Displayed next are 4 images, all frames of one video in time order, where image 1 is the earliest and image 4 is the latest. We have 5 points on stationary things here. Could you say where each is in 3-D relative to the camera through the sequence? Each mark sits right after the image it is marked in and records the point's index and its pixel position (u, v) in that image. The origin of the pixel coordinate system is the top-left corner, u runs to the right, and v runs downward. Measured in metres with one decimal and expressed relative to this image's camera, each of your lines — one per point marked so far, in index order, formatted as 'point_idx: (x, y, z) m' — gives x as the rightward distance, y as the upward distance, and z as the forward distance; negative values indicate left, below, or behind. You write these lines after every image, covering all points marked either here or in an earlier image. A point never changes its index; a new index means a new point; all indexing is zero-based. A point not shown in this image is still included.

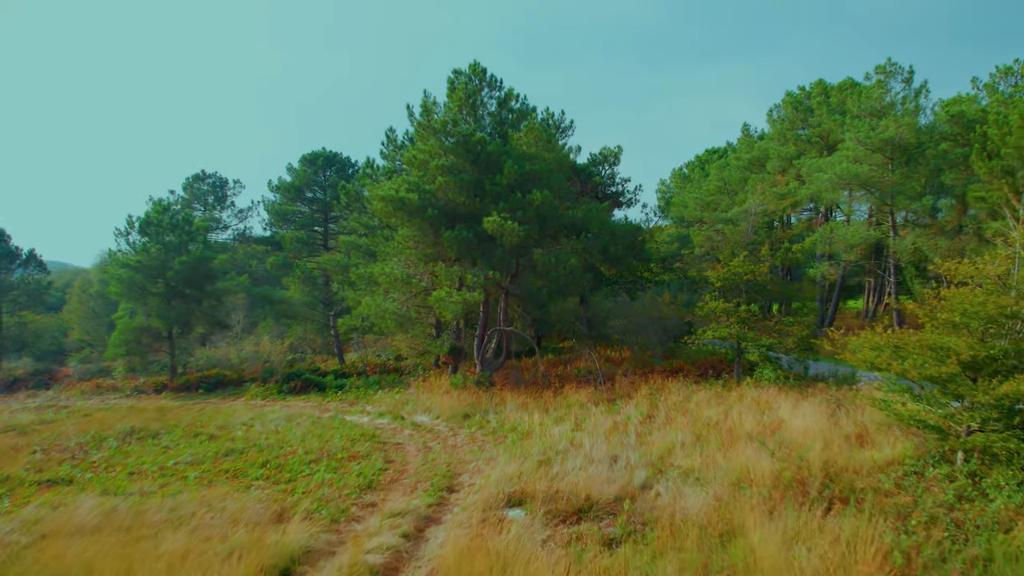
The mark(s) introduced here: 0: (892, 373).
0: (+2.5, -0.6, +5.8) m
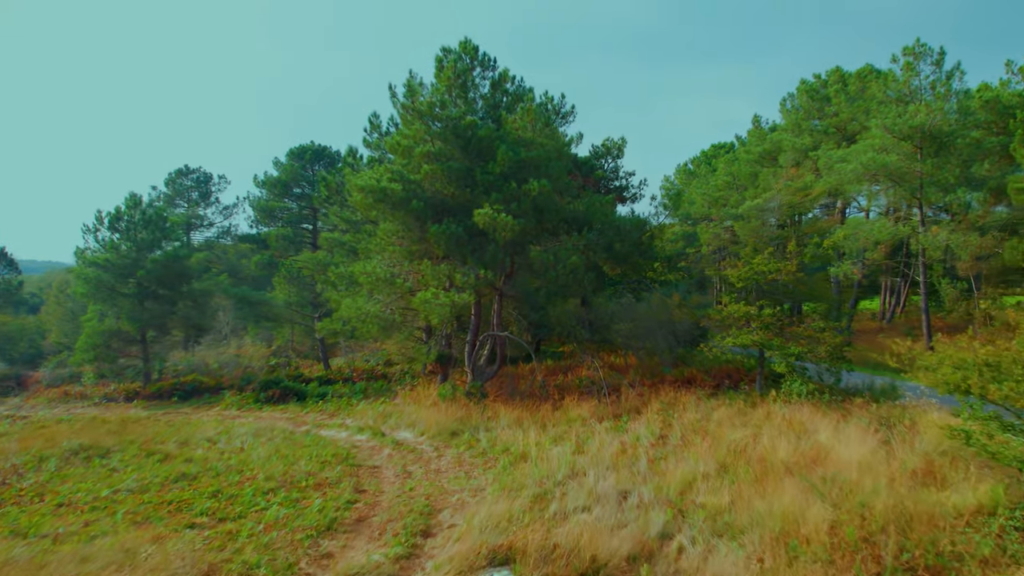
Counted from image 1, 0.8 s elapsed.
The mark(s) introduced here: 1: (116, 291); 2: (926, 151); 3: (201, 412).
0: (+2.4, -0.6, +4.6) m
1: (-7.2, 0.0, +16.1) m
2: (+6.3, +2.1, +13.6) m
3: (-4.9, -2.0, +14.1) m
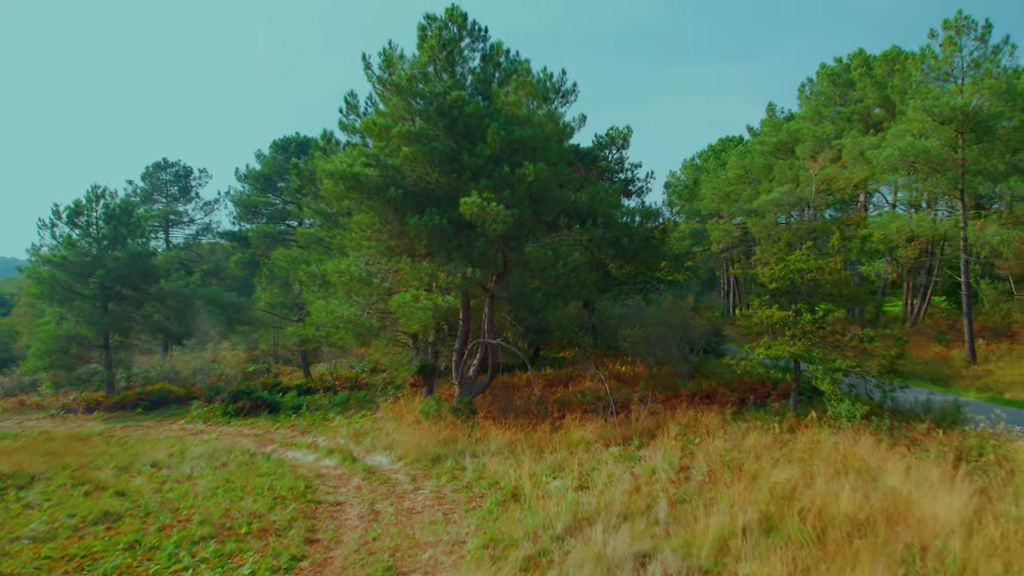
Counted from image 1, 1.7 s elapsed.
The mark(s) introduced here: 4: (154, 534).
0: (+2.3, -0.6, +3.2) m
1: (-7.2, -0.1, +14.7) m
2: (+6.3, +2.1, +12.2) m
3: (-5.0, -2.0, +12.7) m
4: (-2.5, -1.7, +6.2) m
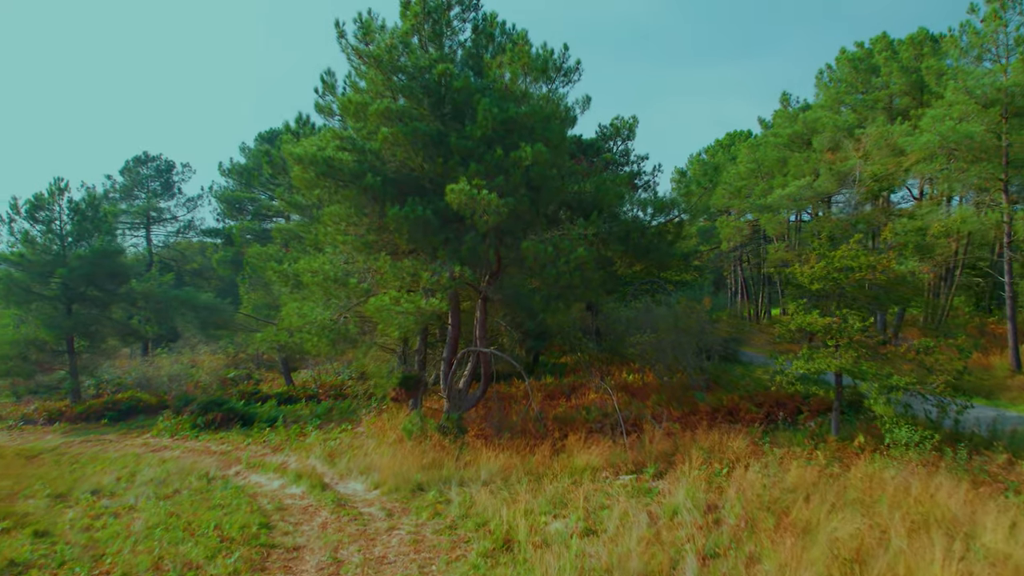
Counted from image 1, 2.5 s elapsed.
0: (+2.3, -0.6, +2.0) m
1: (-7.3, -0.1, +13.6) m
2: (+6.2, +2.1, +11.0) m
3: (-5.1, -2.0, +11.6) m
4: (-2.5, -1.7, +5.0) m
